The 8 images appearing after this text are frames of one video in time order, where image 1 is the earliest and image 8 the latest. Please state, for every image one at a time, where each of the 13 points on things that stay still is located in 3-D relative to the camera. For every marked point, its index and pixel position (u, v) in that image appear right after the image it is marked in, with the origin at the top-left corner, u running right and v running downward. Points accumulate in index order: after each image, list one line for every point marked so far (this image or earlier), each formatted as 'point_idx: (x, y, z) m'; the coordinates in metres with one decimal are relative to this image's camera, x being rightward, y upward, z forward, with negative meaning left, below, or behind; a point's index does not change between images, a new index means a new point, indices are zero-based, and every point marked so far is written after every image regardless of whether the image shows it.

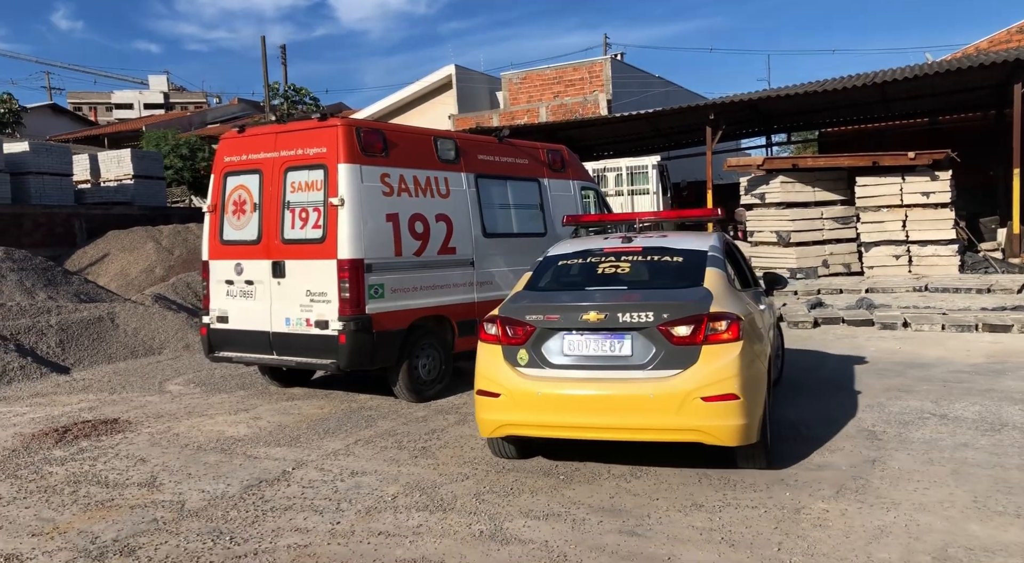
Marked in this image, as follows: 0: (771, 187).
0: (+4.7, +1.7, +15.5) m
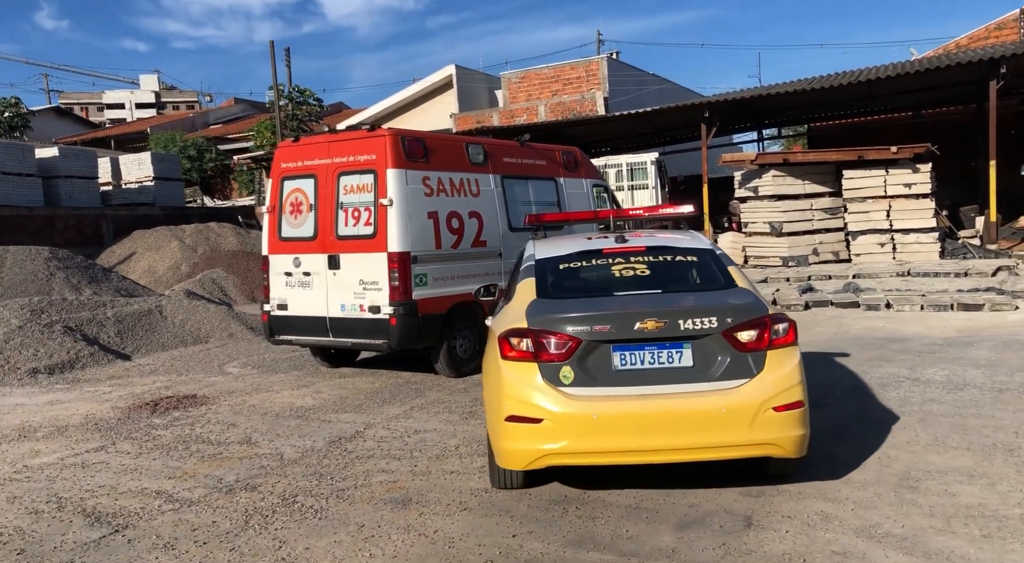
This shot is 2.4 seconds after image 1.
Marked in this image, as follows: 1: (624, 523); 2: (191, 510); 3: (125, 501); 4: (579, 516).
0: (+4.9, +1.9, +16.5) m
1: (+0.6, -1.2, +4.3) m
2: (-1.8, -1.3, +4.8) m
3: (-2.3, -1.3, +5.0) m
4: (+0.4, -1.2, +4.4) m
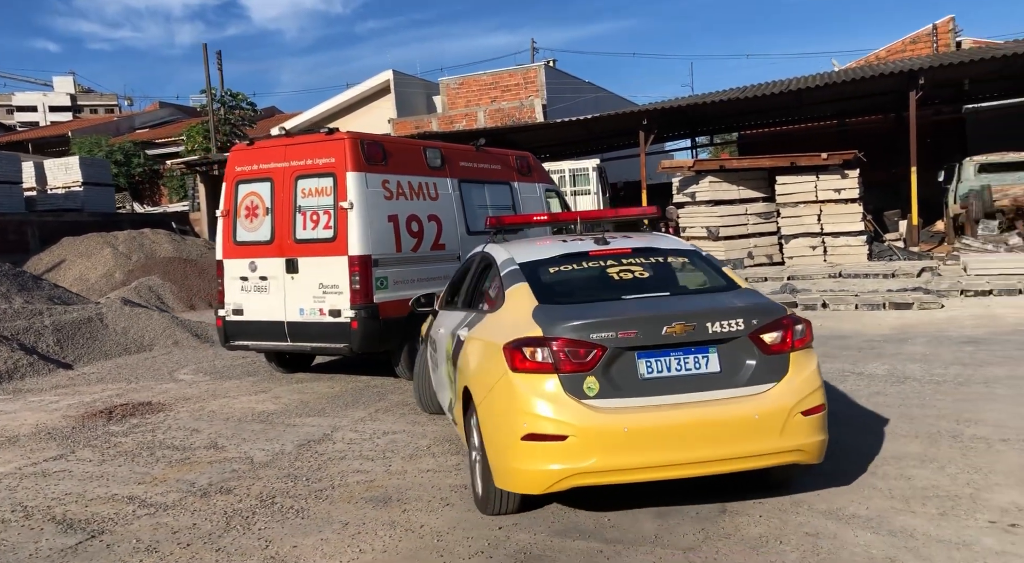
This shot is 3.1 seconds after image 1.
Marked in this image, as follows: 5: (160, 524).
0: (+3.8, +1.9, +17.0) m
1: (+0.5, -1.2, +4.4) m
2: (-1.9, -1.3, +4.8) m
3: (-2.4, -1.3, +4.9) m
4: (+0.3, -1.2, +4.5) m
5: (-1.9, -1.3, +4.6) m
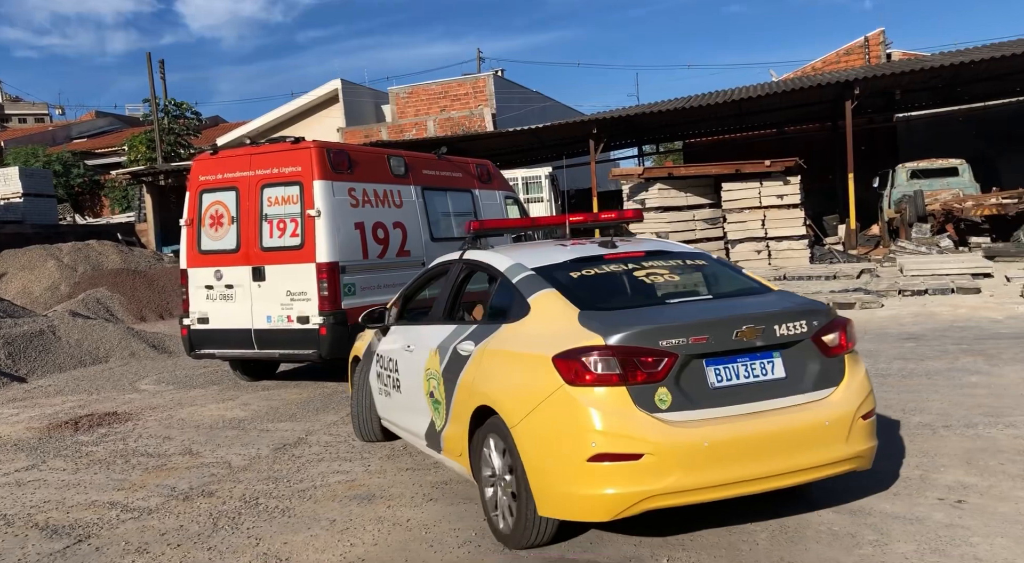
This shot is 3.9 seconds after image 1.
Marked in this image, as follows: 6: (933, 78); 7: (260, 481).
0: (+2.8, +1.8, +17.4) m
1: (+0.4, -1.2, +4.6) m
2: (-2.0, -1.3, +4.8) m
3: (-2.5, -1.4, +5.0) m
4: (+0.2, -1.2, +4.7) m
5: (-2.0, -1.4, +4.7) m
6: (+9.2, +4.5, +18.5) m
7: (-1.6, -1.3, +5.4) m
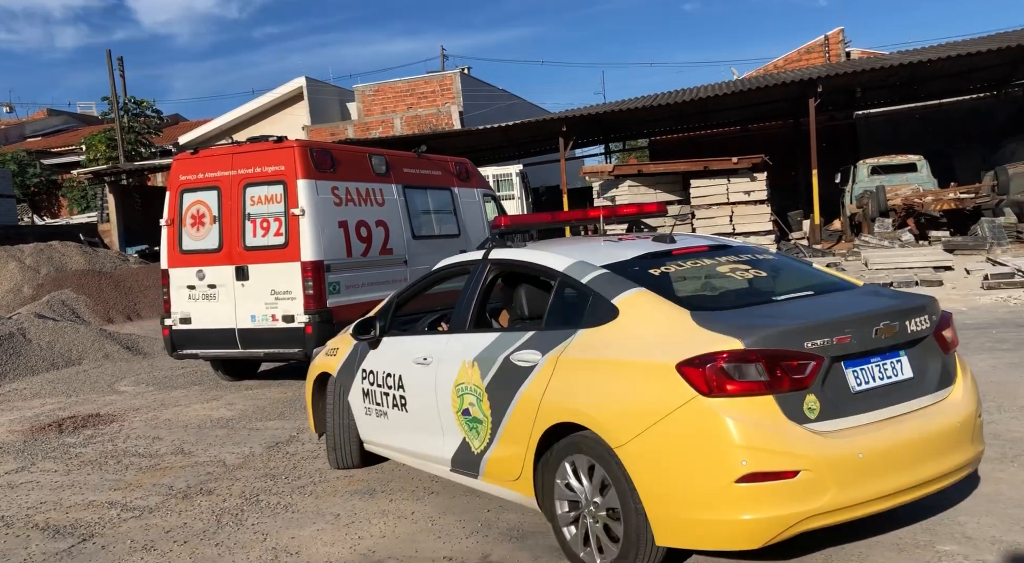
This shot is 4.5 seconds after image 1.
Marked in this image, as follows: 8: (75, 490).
0: (+2.2, +1.9, +17.6) m
1: (+0.4, -1.2, +4.8) m
2: (-2.0, -1.3, +4.8) m
3: (-2.6, -1.4, +5.0) m
4: (+0.2, -1.2, +4.8) m
5: (-2.0, -1.4, +4.7) m
6: (+8.5, +4.6, +18.9) m
7: (-1.6, -1.3, +5.5) m
8: (-2.8, -1.3, +5.4) m
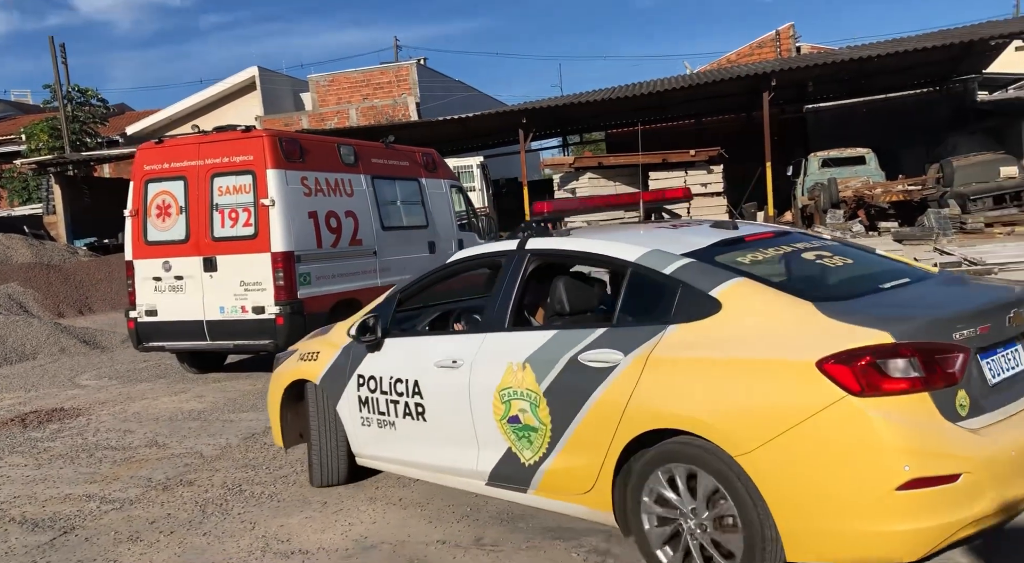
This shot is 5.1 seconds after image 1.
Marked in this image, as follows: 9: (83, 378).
0: (+1.4, +2.1, +17.8) m
1: (+0.3, -1.1, +4.9) m
2: (-2.1, -1.3, +4.8) m
3: (-2.6, -1.3, +4.9) m
4: (+0.1, -1.1, +4.9) m
5: (-2.1, -1.3, +4.7) m
6: (+7.6, +4.8, +19.4) m
7: (-1.8, -1.2, +5.4) m
8: (-2.9, -1.3, +5.3) m
9: (-4.6, -1.0, +9.1) m
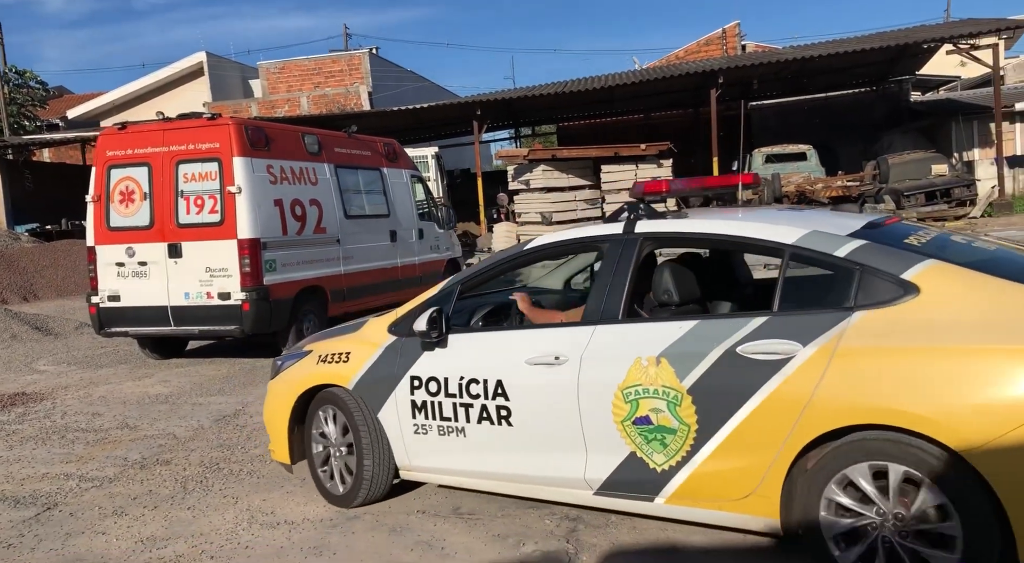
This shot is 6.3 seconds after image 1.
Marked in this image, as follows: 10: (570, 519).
0: (+0.4, +2.3, +18.1) m
1: (+0.1, -1.0, +5.2) m
2: (-2.3, -1.2, +4.9) m
3: (-2.8, -1.2, +5.0) m
4: (-0.1, -1.0, +5.2) m
5: (-2.3, -1.2, +4.8) m
6: (+6.5, +5.0, +20.1) m
7: (-2.0, -1.1, +5.6) m
8: (-3.1, -1.2, +5.4) m
9: (-5.1, -0.9, +9.0) m
10: (+0.3, -1.1, +4.0) m
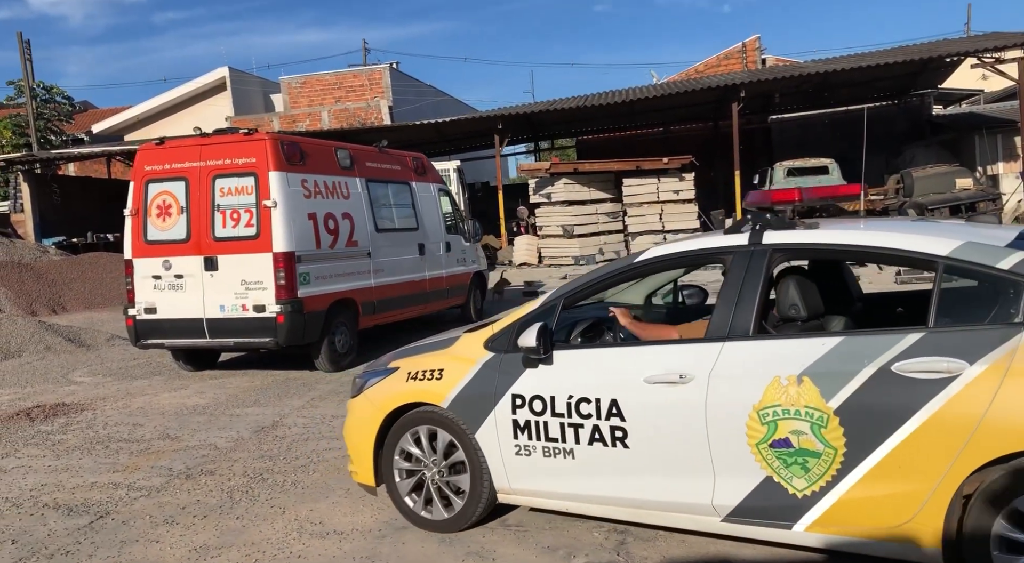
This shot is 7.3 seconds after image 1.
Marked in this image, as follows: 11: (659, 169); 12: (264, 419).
0: (+0.9, +2.0, +18.1) m
1: (+0.4, -1.1, +5.2) m
2: (-2.1, -1.3, +5.0) m
3: (-2.6, -1.3, +5.1) m
4: (+0.1, -1.1, +5.2) m
5: (-2.0, -1.3, +4.9) m
6: (+7.0, +4.7, +20.1) m
7: (-1.7, -1.2, +5.7) m
8: (-2.9, -1.2, +5.5) m
9: (-4.7, -1.0, +9.2) m
10: (+0.5, -1.2, +4.0) m
11: (+3.1, +2.4, +18.0) m
12: (-2.0, -1.1, +6.7) m
